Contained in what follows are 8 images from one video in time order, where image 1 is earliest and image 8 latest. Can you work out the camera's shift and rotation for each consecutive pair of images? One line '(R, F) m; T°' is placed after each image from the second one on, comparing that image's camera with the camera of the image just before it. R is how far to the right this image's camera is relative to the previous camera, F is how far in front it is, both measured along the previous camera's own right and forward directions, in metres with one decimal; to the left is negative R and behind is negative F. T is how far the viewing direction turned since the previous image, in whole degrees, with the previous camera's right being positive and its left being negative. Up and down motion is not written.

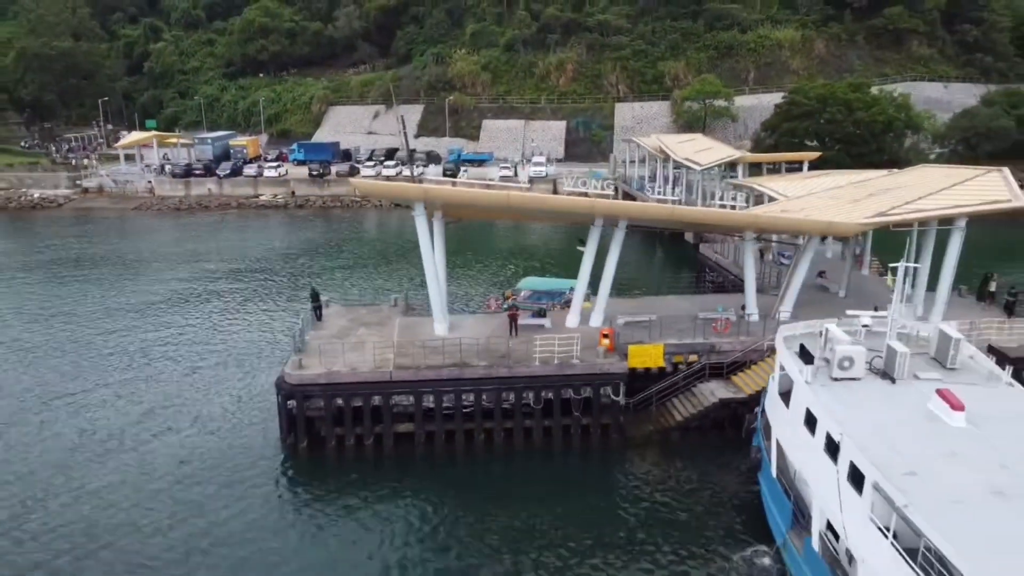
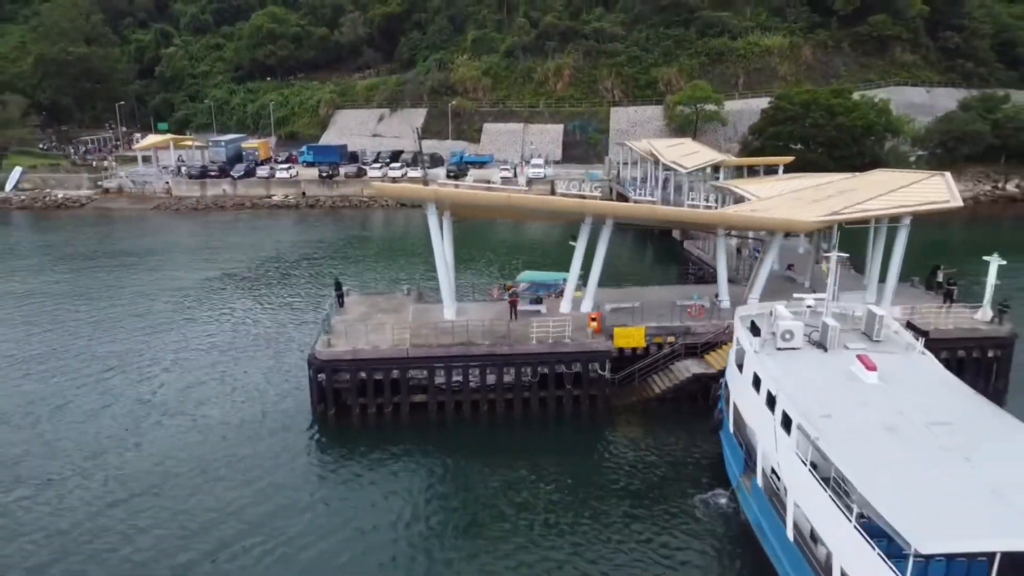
(0.0, -1.5) m; 0°
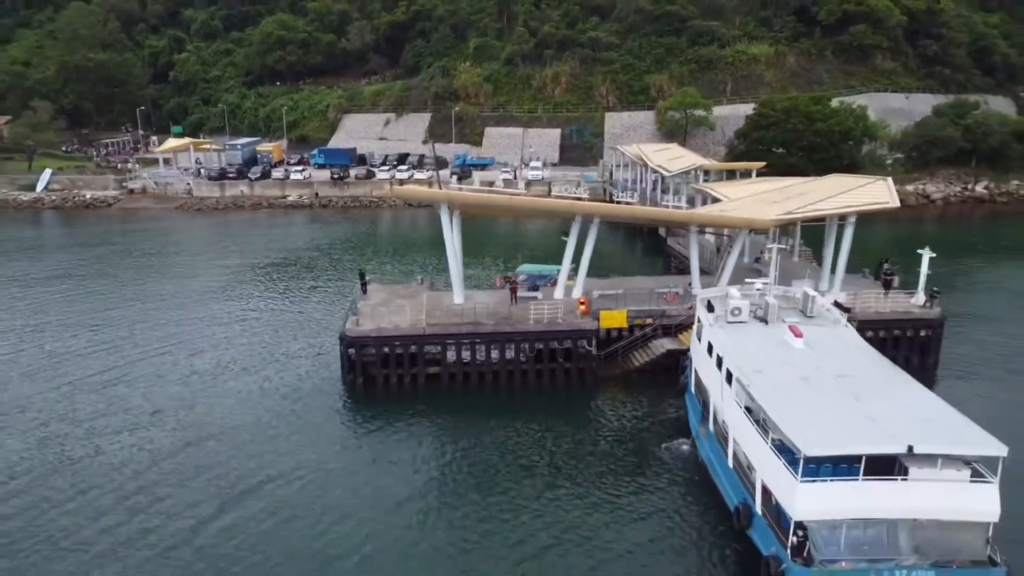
(0.0, -1.9) m; 0°
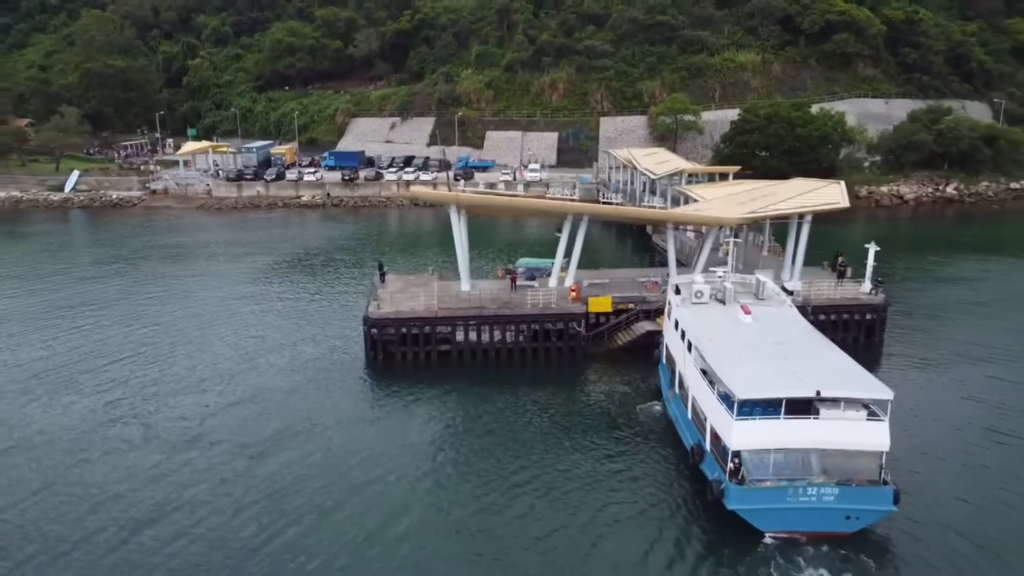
(0.0, -2.0) m; 0°
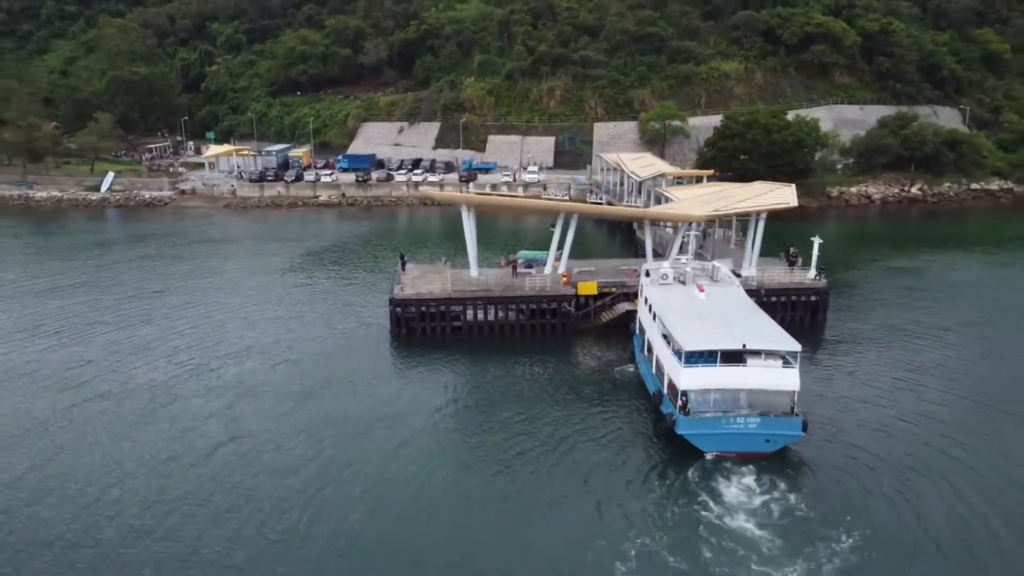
(-0.1, -2.9) m; 0°
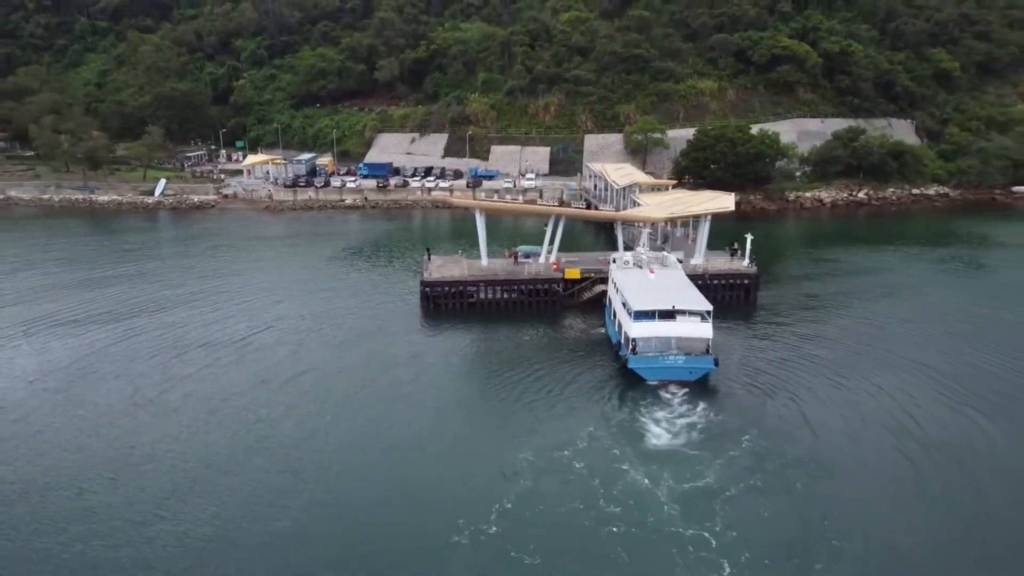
(-0.1, -5.4) m; 0°
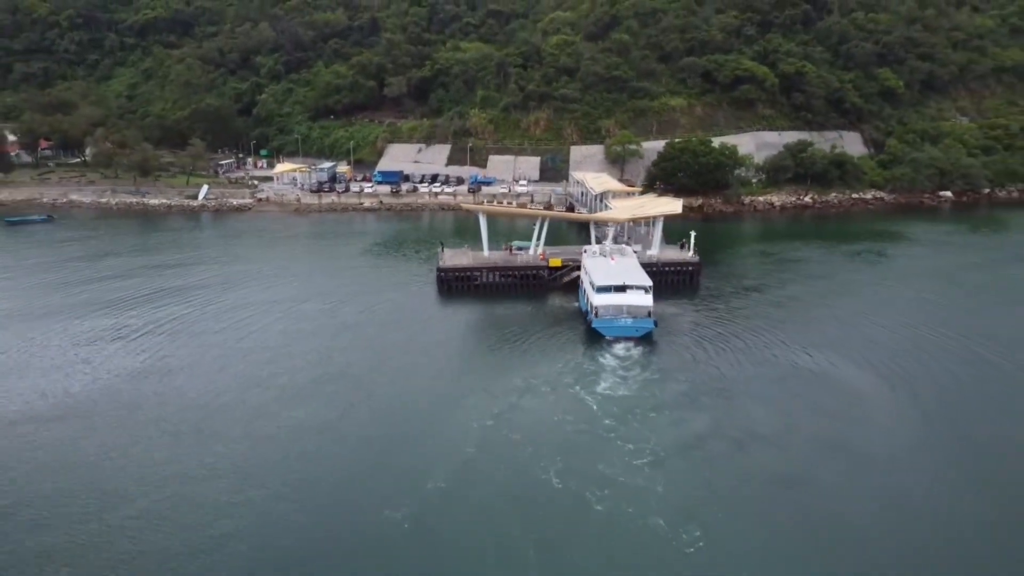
(0.0, -6.6) m; 0°
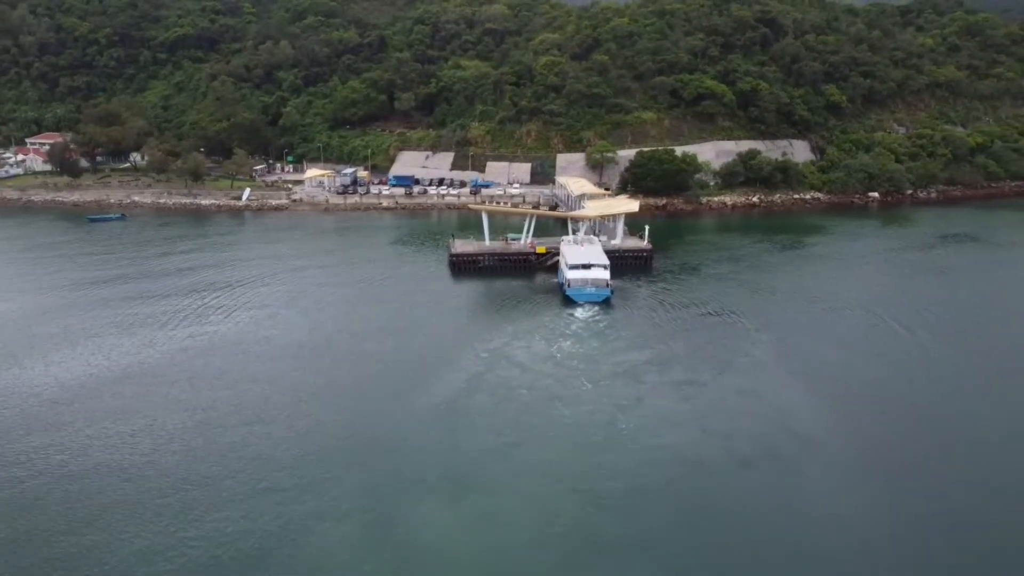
(+0.1, -8.9) m; 0°
